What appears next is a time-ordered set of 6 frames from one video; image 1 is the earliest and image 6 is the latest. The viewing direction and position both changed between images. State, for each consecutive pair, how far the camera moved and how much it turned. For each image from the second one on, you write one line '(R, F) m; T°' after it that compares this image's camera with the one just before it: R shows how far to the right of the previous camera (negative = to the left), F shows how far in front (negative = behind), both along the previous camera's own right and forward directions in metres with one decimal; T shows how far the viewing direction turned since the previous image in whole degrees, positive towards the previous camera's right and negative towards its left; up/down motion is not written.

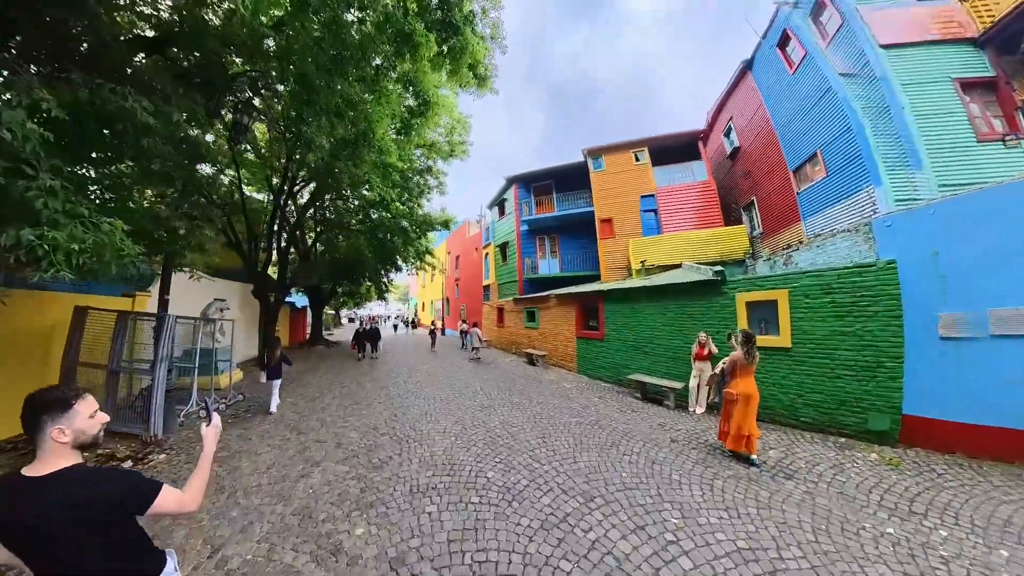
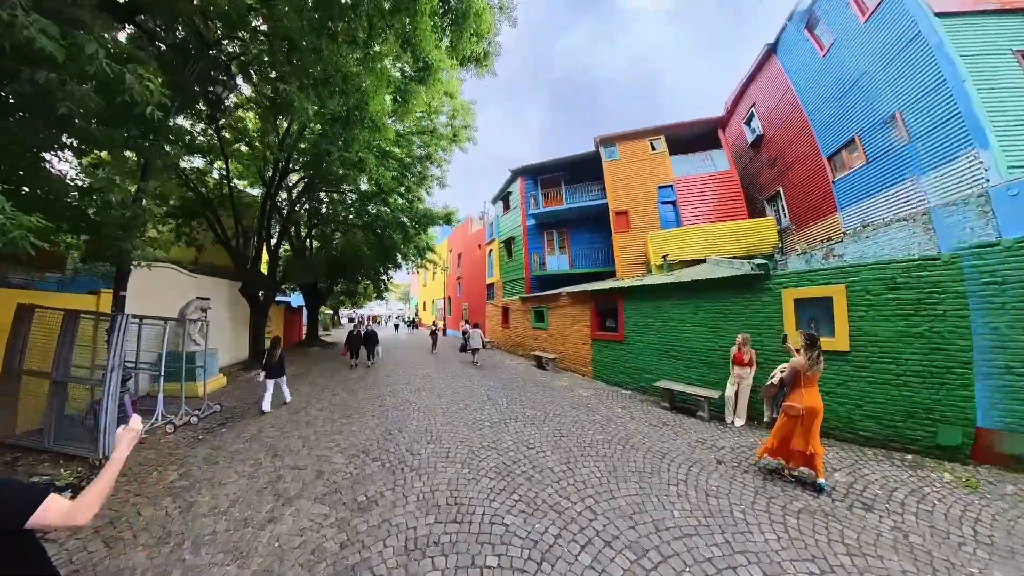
(-0.2, +0.9) m; 0°
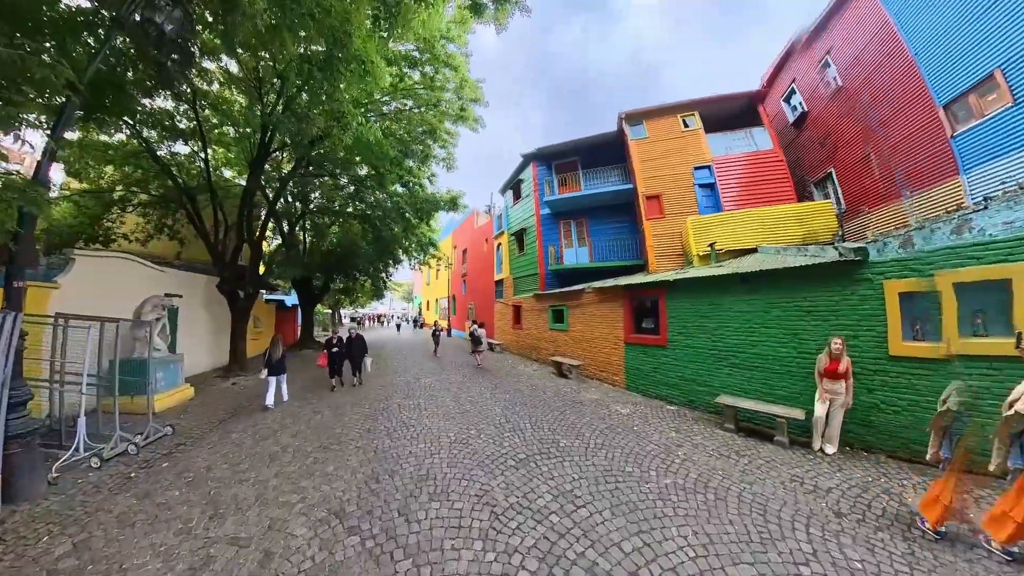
(-0.4, +1.4) m; -1°
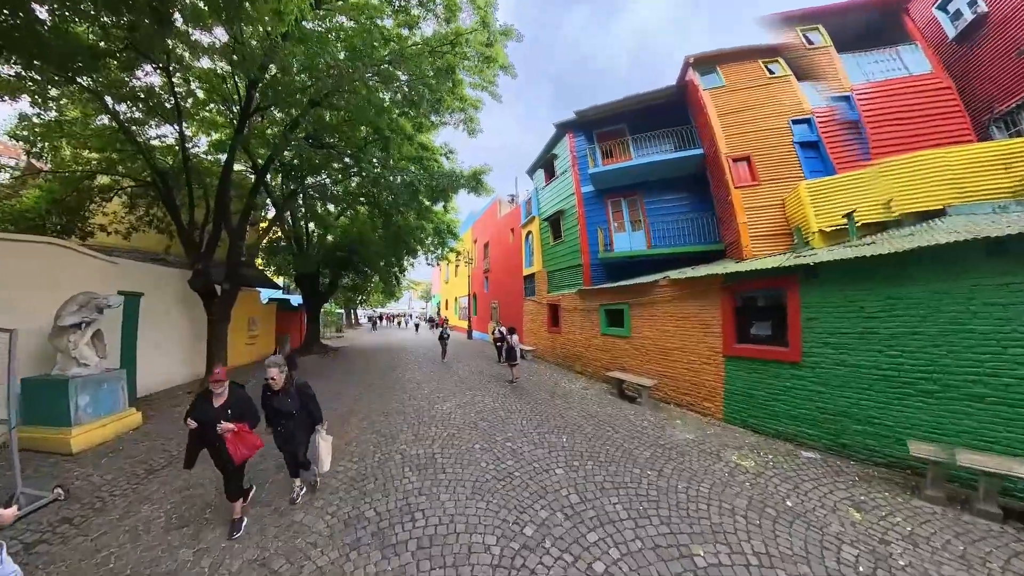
(-0.6, +2.2) m; -3°
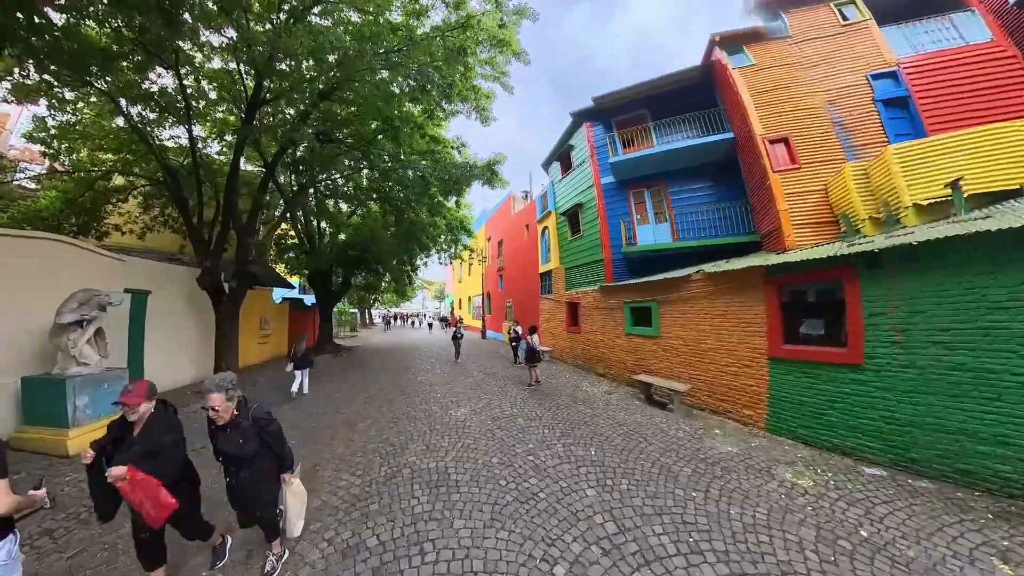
(-0.1, +0.5) m; -2°
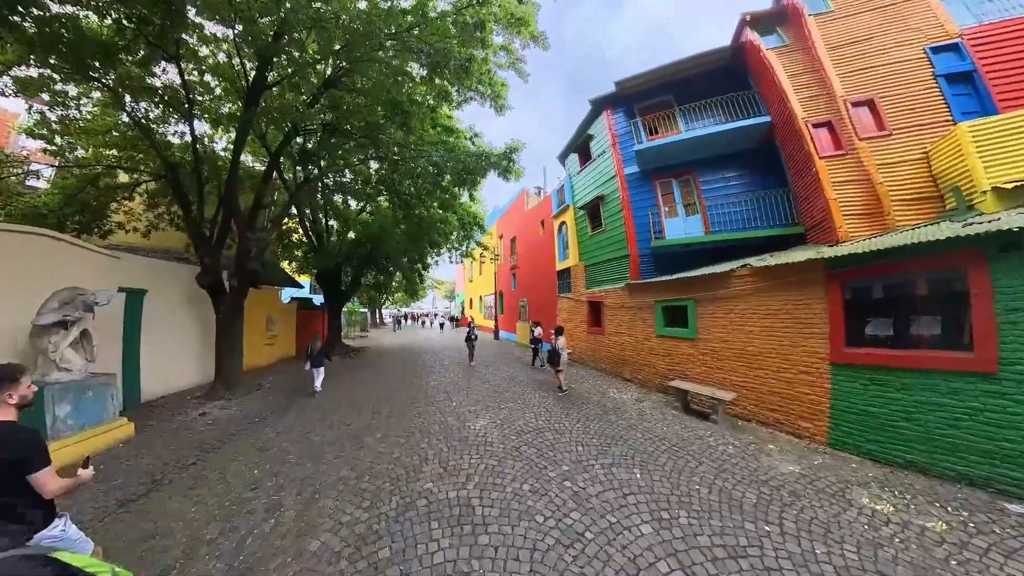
(-0.2, +0.6) m; -2°
